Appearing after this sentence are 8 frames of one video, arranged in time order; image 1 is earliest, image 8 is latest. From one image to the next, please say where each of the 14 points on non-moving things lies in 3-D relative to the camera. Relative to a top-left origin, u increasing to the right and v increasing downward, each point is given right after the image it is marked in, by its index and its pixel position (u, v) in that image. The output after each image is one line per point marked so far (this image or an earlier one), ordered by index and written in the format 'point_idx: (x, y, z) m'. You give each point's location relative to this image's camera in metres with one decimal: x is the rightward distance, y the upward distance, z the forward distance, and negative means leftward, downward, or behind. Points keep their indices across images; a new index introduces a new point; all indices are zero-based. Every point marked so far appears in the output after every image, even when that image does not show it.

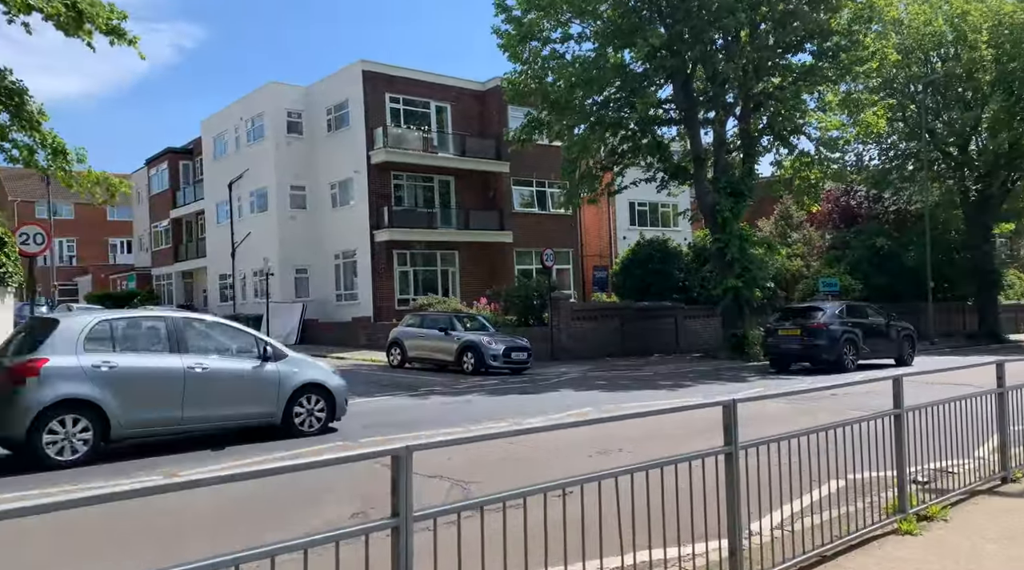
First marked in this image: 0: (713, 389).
0: (+3.6, -1.9, +14.2) m
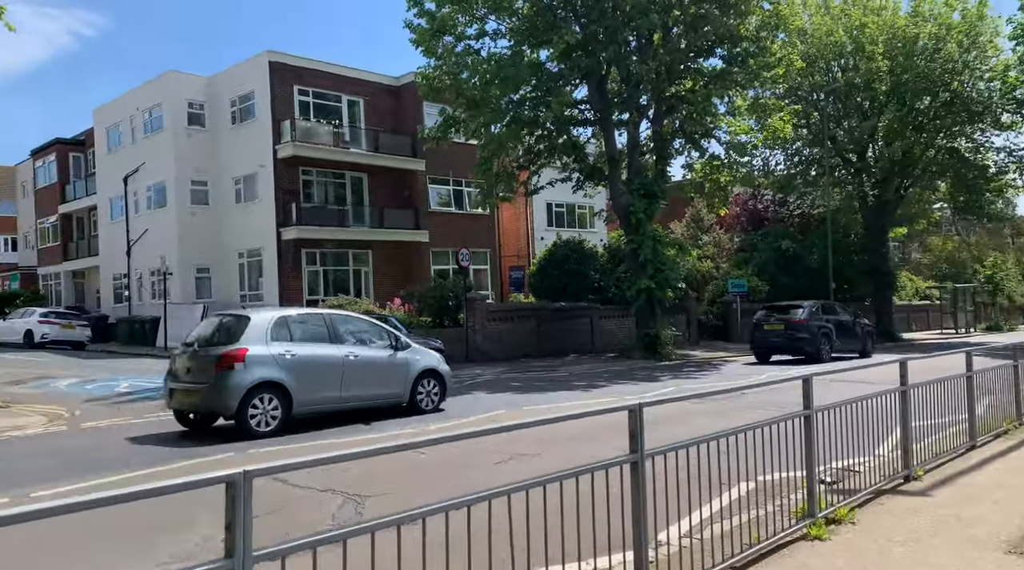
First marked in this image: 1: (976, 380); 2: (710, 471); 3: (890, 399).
0: (+2.1, -1.9, +14.2) m
1: (+5.2, -1.0, +8.8) m
2: (+1.2, -1.1, +4.8) m
3: (+3.3, -1.0, +6.8) m
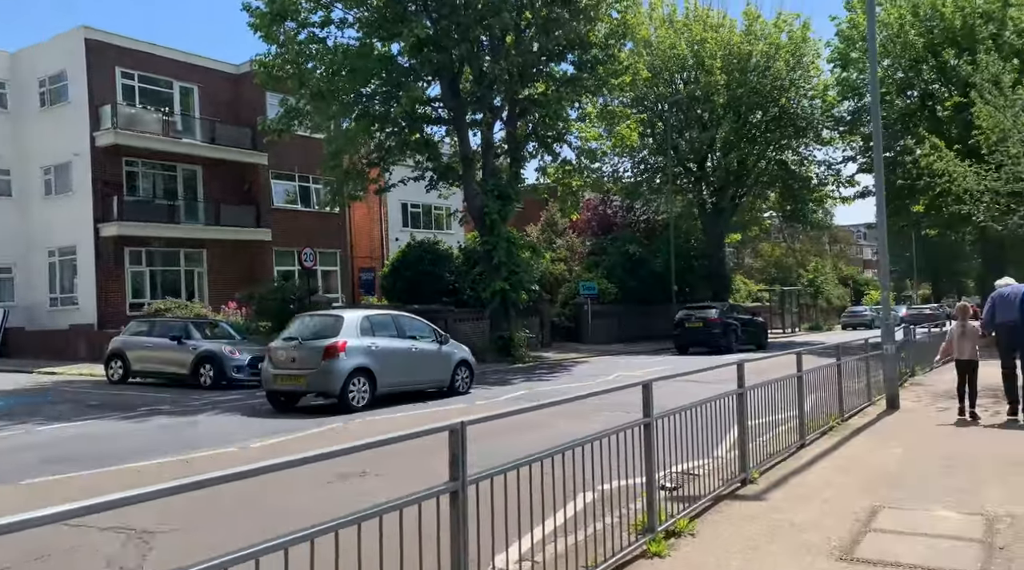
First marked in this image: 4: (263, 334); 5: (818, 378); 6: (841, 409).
0: (-0.6, -1.9, +13.8) m
1: (+3.4, -1.1, +9.1) m
2: (+0.2, -1.1, +4.5) m
3: (+1.9, -1.0, +6.9) m
4: (-6.2, -1.2, +19.7) m
5: (+3.7, -1.1, +9.6) m
6: (+4.3, -1.7, +10.4) m
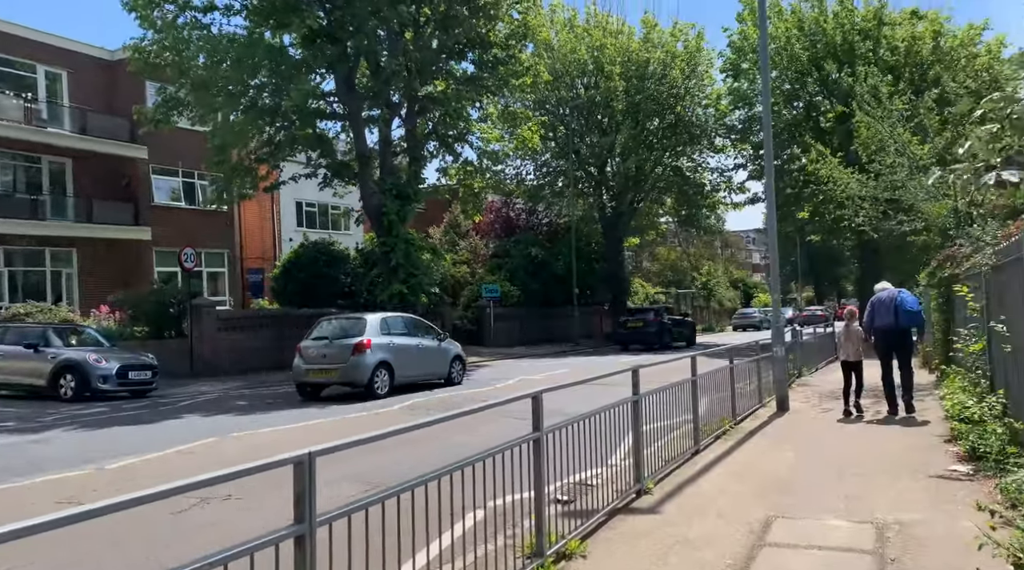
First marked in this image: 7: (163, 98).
0: (-2.4, -2.0, +13.3) m
1: (+2.2, -1.1, +9.0) m
2: (-0.4, -1.2, +4.0) m
3: (+0.9, -1.0, +6.6) m
4: (-8.7, -1.3, +18.4) m
5: (+2.4, -1.2, +9.5) m
6: (+2.9, -1.7, +10.5) m
7: (-8.4, +4.5, +19.2) m
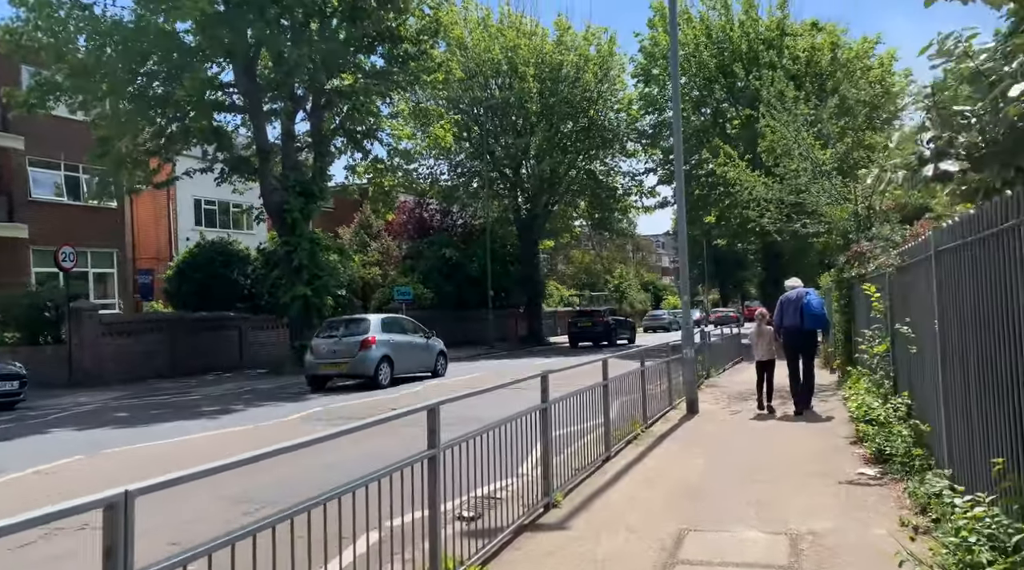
0: (-3.9, -2.0, +12.5) m
1: (+1.1, -1.1, +8.8) m
2: (-0.9, -1.2, +3.5) m
3: (+0.2, -1.1, +6.3) m
4: (-10.7, -1.3, +16.9) m
5: (+1.3, -1.2, +9.3) m
6: (+1.7, -1.7, +10.3) m
7: (-10.5, +4.5, +17.7) m
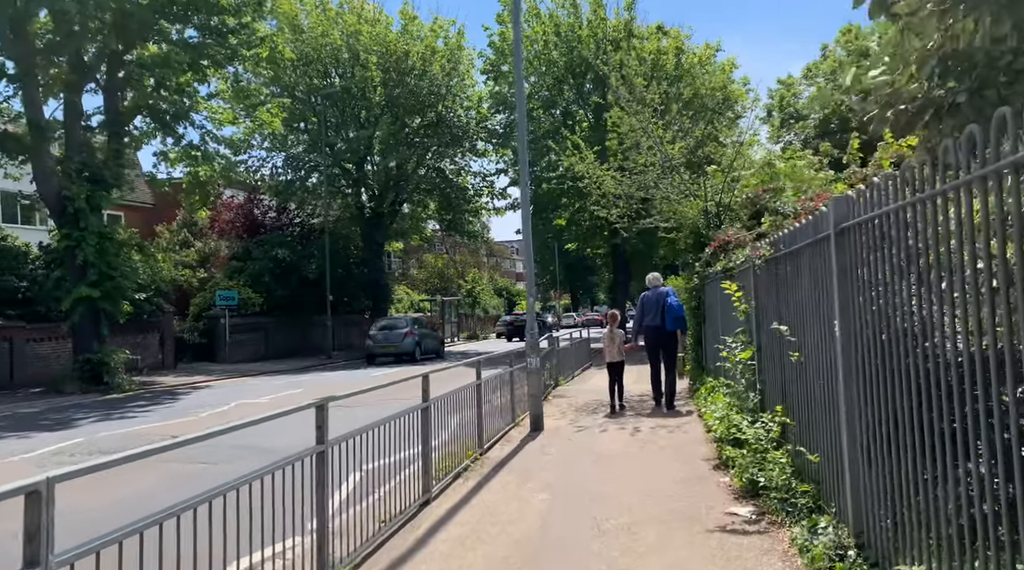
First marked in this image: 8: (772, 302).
0: (-6.3, -2.0, +9.8) m
1: (-0.7, -1.1, +7.1) m
2: (-1.7, -1.1, +1.6) m
3: (-1.2, -1.0, +4.4) m
4: (-13.8, -1.3, +13.0) m
5: (-0.6, -1.2, +7.6) m
6: (-0.4, -1.7, +8.7) m
7: (-13.8, +4.5, +13.8) m
8: (+2.1, -0.2, +6.3) m
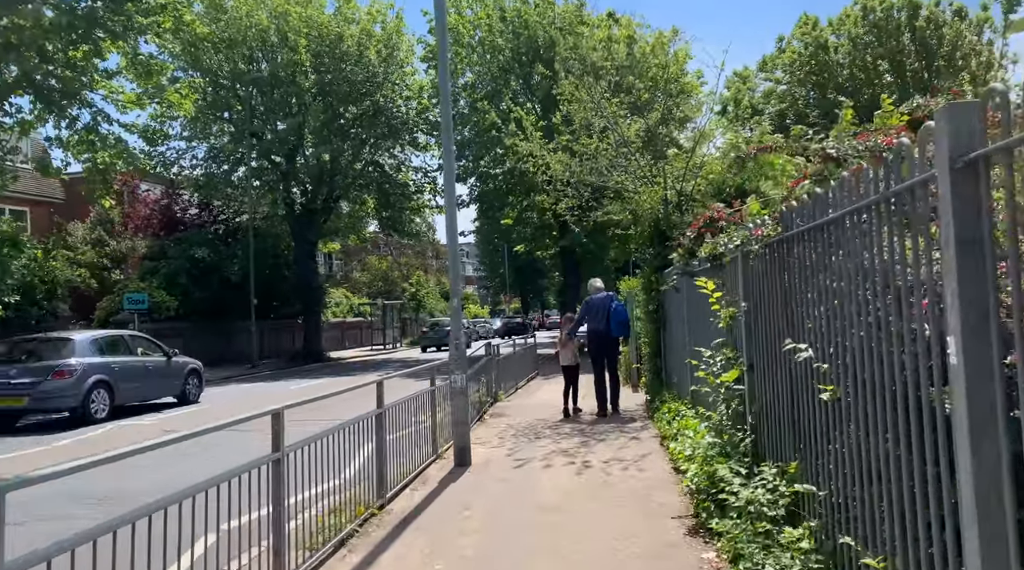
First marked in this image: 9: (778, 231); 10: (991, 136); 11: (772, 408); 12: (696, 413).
0: (-7.1, -2.0, +7.4) m
1: (-1.3, -1.1, +5.0) m
2: (-2.0, -1.0, -0.6) m
3: (-1.7, -1.0, +2.4) m
4: (-14.7, -1.3, +10.1) m
5: (-1.3, -1.1, +5.6) m
6: (-1.1, -1.7, +6.6) m
7: (-14.8, +4.5, +10.9) m
8: (+1.5, -0.1, +4.4) m
9: (+1.4, +0.3, +4.4) m
10: (+1.3, +0.4, +2.3) m
11: (+1.5, -0.8, +4.8) m
12: (+1.6, -1.1, +6.8) m
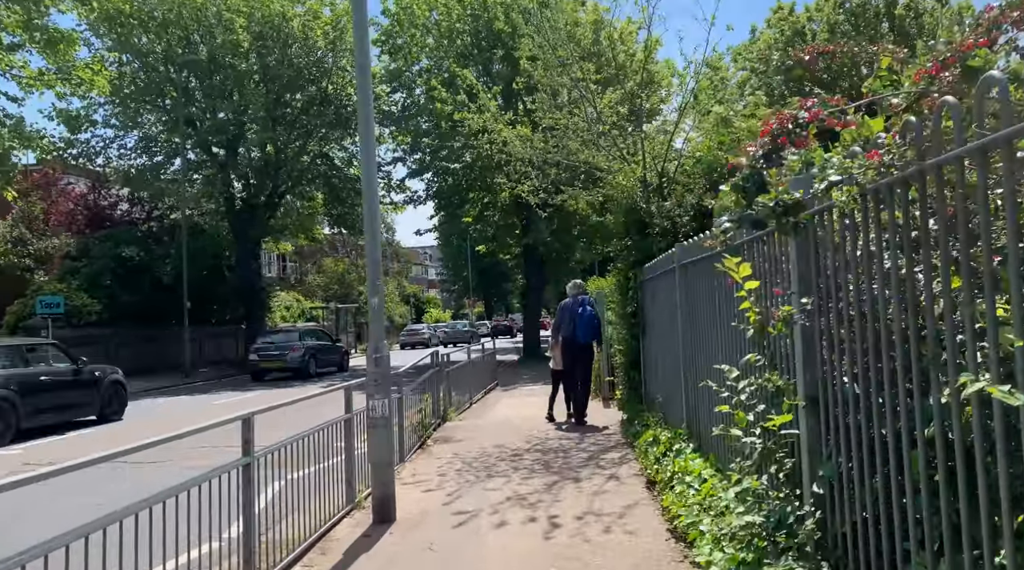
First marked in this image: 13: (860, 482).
0: (-7.5, -1.9, +5.1) m
1: (-1.7, -1.0, +2.9) m
2: (-2.1, -0.9, -2.7) m
3: (-1.9, -0.9, +0.3) m
4: (-15.3, -1.3, +7.4) m
5: (-1.6, -1.1, +3.5) m
6: (-1.5, -1.6, +4.5) m
7: (-15.4, +4.5, +8.3) m
8: (+1.2, -0.1, +2.5) m
9: (+1.1, +0.4, +2.4) m
10: (+1.1, +0.5, +0.3) m
11: (+1.2, -0.7, +2.8) m
12: (+1.2, -1.0, +4.9) m
13: (+1.2, -0.7, +2.9) m
